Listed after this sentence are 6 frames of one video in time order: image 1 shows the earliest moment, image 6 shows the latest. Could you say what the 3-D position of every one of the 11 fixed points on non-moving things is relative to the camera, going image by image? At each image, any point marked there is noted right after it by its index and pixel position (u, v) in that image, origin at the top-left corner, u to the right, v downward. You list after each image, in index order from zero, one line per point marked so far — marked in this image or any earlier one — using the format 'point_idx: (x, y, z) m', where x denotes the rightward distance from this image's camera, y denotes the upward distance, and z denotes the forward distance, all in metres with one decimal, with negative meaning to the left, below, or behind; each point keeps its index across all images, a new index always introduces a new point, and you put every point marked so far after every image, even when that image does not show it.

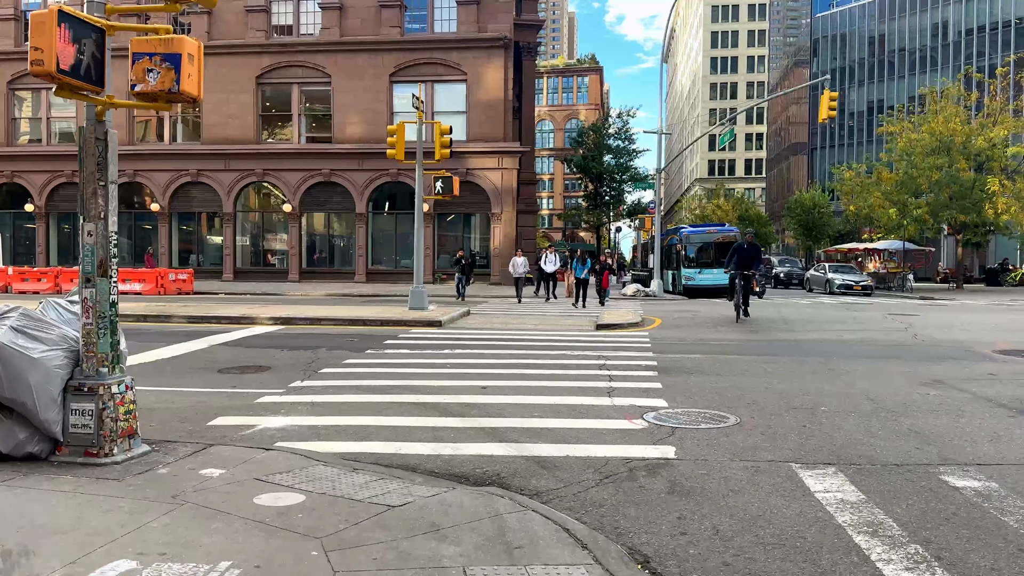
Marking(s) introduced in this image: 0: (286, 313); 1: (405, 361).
0: (-4.9, -0.5, +16.4) m
1: (-1.5, -1.1, +11.0) m
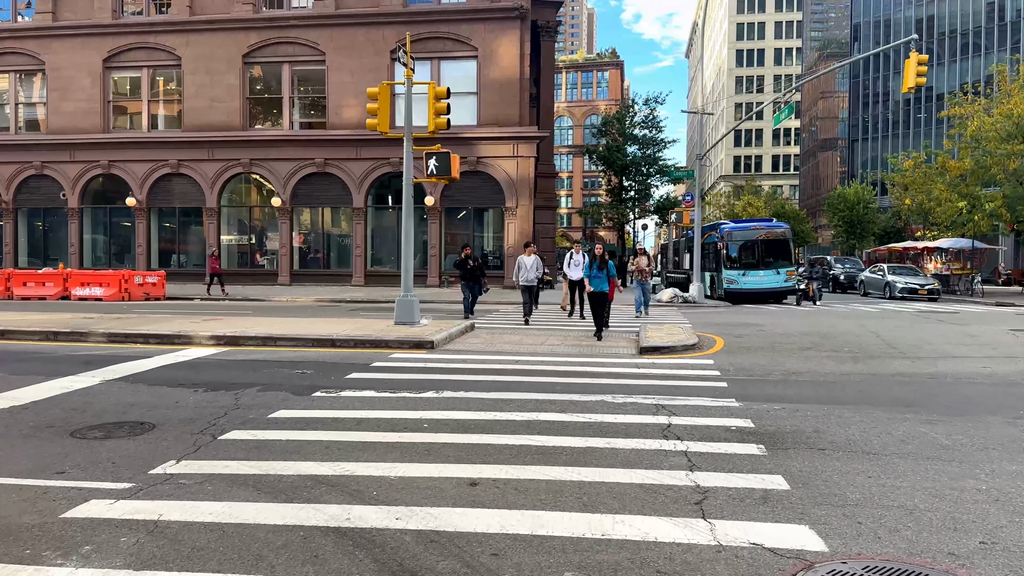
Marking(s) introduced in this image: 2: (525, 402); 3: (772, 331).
0: (-4.6, -0.7, +12.8) m
1: (-1.4, -1.2, +7.3) m
2: (+0.1, -1.2, +7.7) m
3: (+4.7, -0.8, +13.7) m
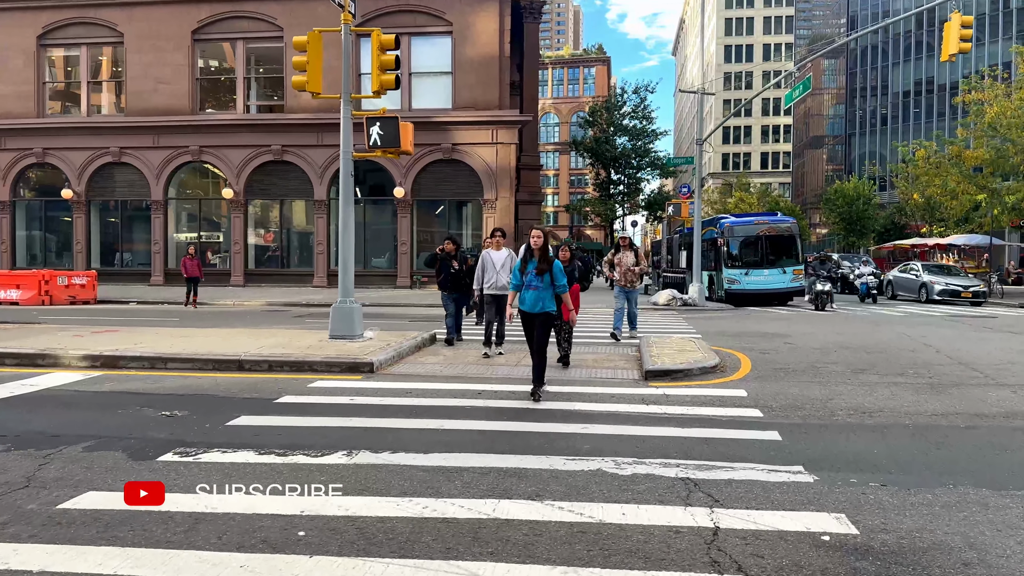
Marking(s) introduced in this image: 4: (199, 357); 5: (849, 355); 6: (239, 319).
0: (-5.1, -0.7, +10.0) m
1: (-1.8, -1.3, +4.6) m
2: (-0.2, -1.2, +4.9) m
3: (+4.2, -0.8, +11.0) m
4: (-3.7, -0.8, +9.1) m
5: (+4.3, -0.9, +9.7) m
6: (-5.7, -0.7, +15.9) m
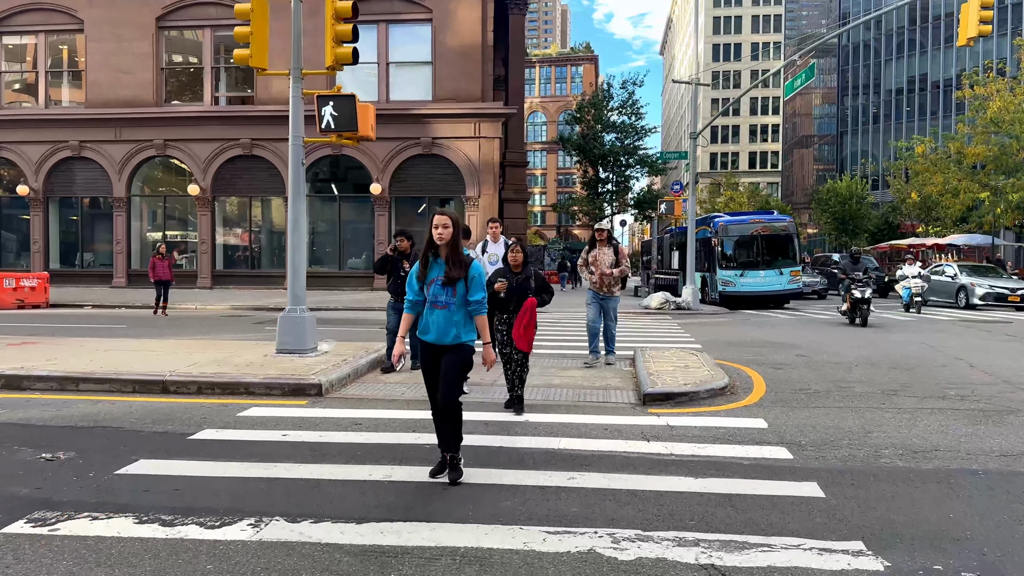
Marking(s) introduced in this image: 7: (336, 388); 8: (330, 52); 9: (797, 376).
0: (-5.3, -0.8, +8.6) m
1: (-1.9, -1.3, +3.2) m
2: (-0.4, -1.3, +3.6) m
3: (+3.9, -0.9, +9.8) m
4: (-4.0, -0.9, +7.7) m
5: (+4.0, -0.9, +8.5) m
6: (-6.1, -0.7, +14.5) m
7: (-1.7, -1.0, +7.7) m
8: (-2.0, +2.7, +8.6) m
9: (+3.1, -1.0, +8.2) m
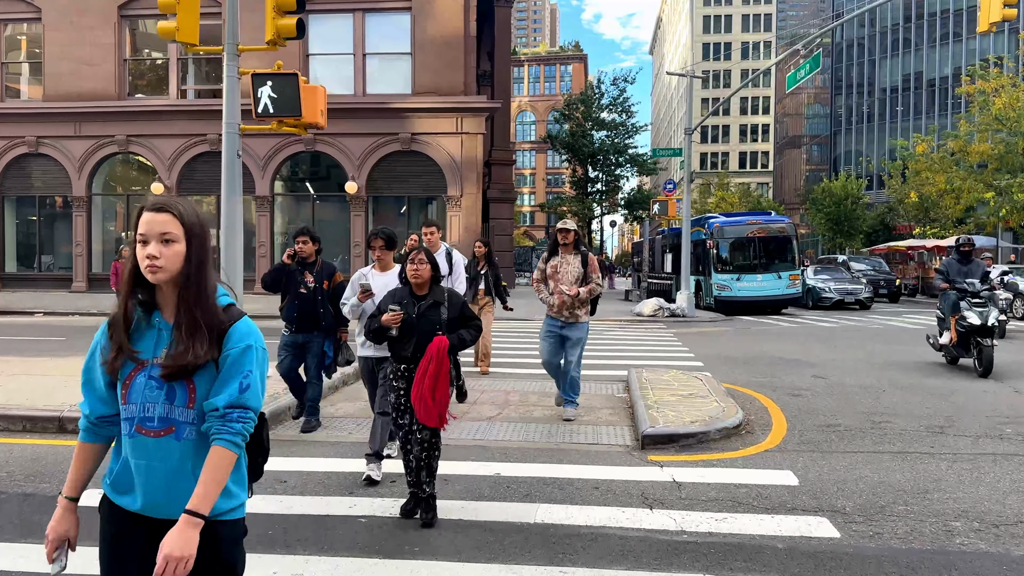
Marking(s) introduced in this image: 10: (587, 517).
0: (-5.6, -1.0, +7.2) m
1: (-2.1, -1.5, +1.9) m
2: (-0.6, -1.4, +2.3) m
3: (+3.7, -1.0, +8.5) m
4: (-4.2, -1.0, +6.4) m
5: (+3.8, -1.1, +7.3) m
6: (-6.4, -0.9, +13.2) m
7: (-2.0, -1.1, +6.4) m
8: (-2.3, +2.5, +7.3) m
9: (+2.8, -1.1, +7.0) m
10: (+0.4, -1.3, +4.3) m
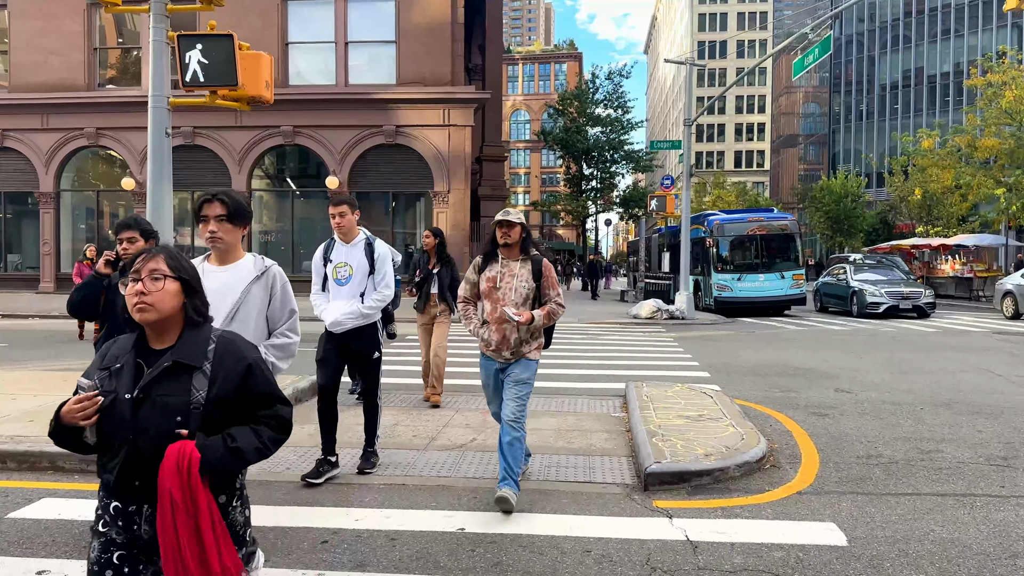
0: (-5.8, -1.0, +6.1) m
1: (-2.3, -1.5, +0.8) m
2: (-0.7, -1.4, +1.2) m
3: (+3.5, -1.0, +7.5) m
4: (-4.4, -1.1, +5.2) m
5: (+3.6, -1.1, +6.2) m
6: (-6.6, -0.9, +12.0) m
7: (-2.2, -1.2, +5.3) m
8: (-2.5, +2.5, +6.2) m
9: (+2.7, -1.1, +5.9) m
10: (+0.3, -1.3, +3.2) m
